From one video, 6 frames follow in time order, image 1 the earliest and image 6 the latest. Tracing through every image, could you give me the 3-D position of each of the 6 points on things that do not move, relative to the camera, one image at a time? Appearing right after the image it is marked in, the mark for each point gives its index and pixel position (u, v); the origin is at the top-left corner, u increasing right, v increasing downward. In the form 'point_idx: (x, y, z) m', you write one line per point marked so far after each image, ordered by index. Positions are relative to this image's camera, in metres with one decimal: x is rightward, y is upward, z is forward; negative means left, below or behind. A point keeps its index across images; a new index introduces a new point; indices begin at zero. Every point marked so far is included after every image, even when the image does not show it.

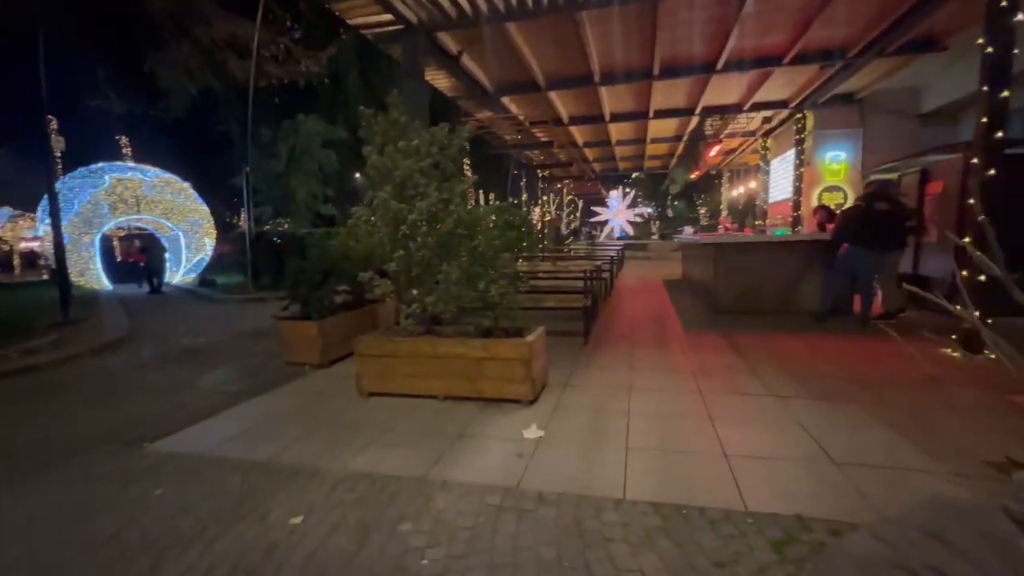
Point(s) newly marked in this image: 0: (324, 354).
0: (-3.2, -1.1, +7.6) m
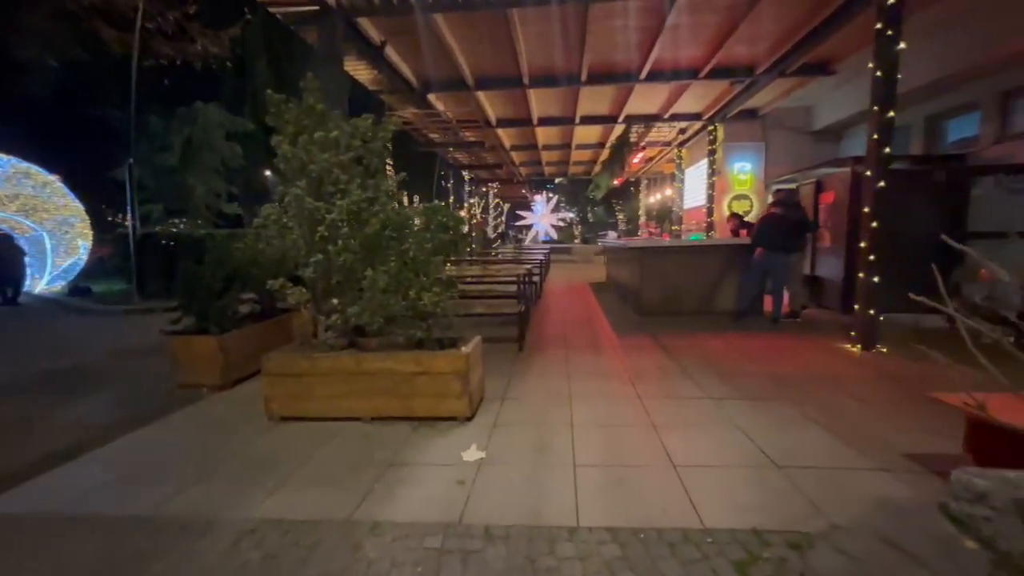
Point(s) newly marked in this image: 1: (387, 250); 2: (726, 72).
0: (-4.2, -1.3, +6.6) m
1: (-1.4, +0.4, +5.1) m
2: (+5.2, +5.3, +11.0) m
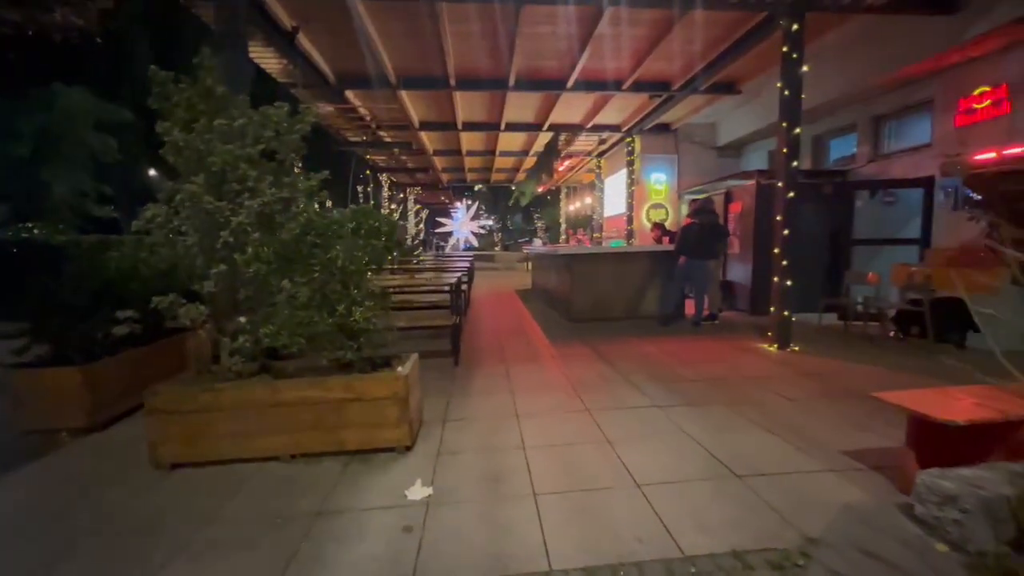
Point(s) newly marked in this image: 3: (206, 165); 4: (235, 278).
0: (-5.0, -1.5, +5.4) m
1: (-2.0, +0.3, +4.4) m
2: (+3.4, +5.1, +11.5) m
3: (-2.9, +1.2, +4.3) m
4: (-2.7, +0.1, +4.4) m
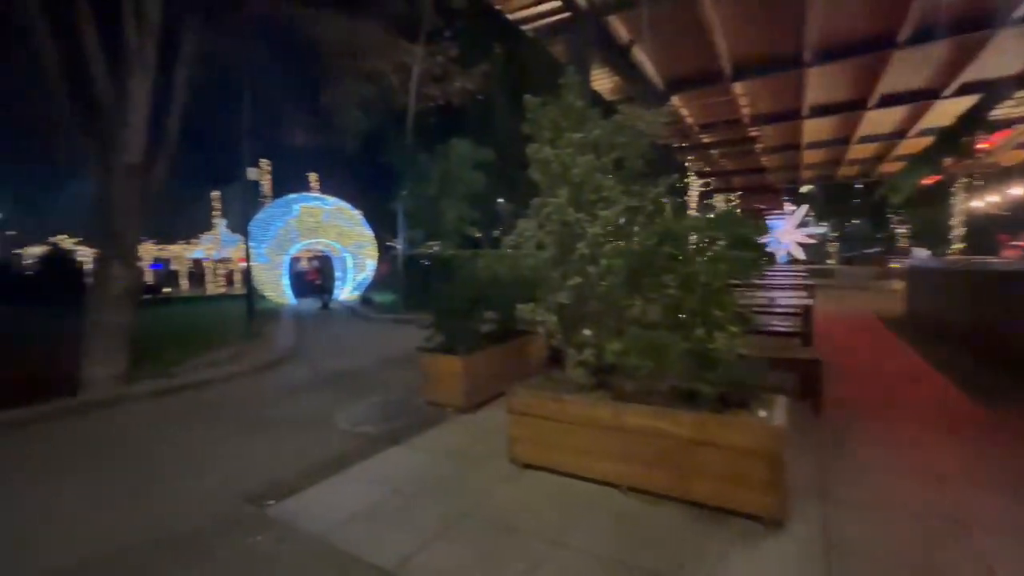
0: (-0.6, -1.6, +6.4) m
1: (+1.3, +0.1, +3.9) m
2: (+10.1, +4.5, +6.5) m
3: (+0.5, +1.1, +4.4) m
4: (+0.7, 0.0, +4.3) m
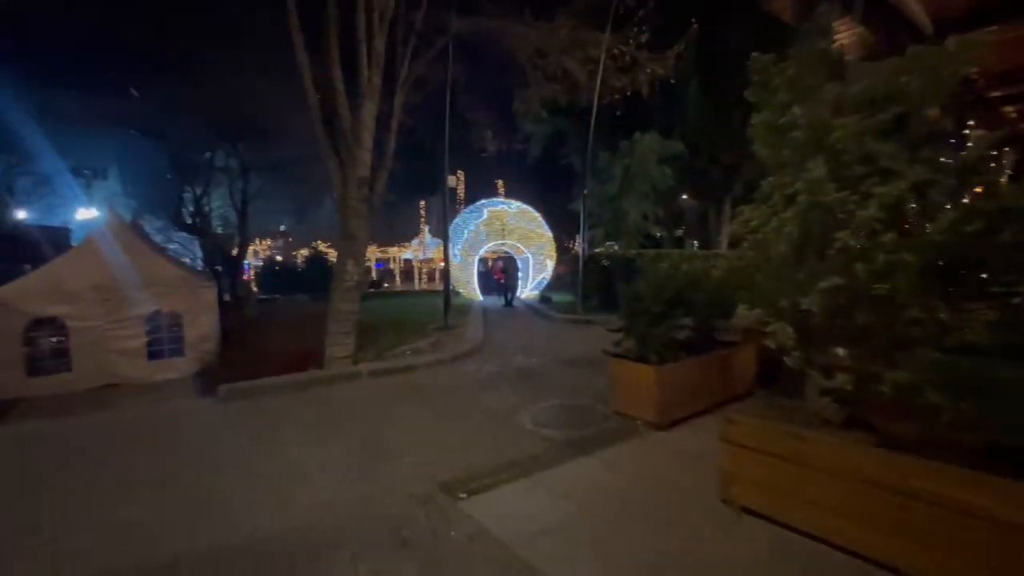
0: (+1.9, -1.6, +5.7) m
1: (+2.8, +0.1, +2.7) m
2: (+12.0, +4.2, +1.7) m
3: (+2.3, +1.0, +3.4) m
4: (+2.4, 0.0, +3.2) m
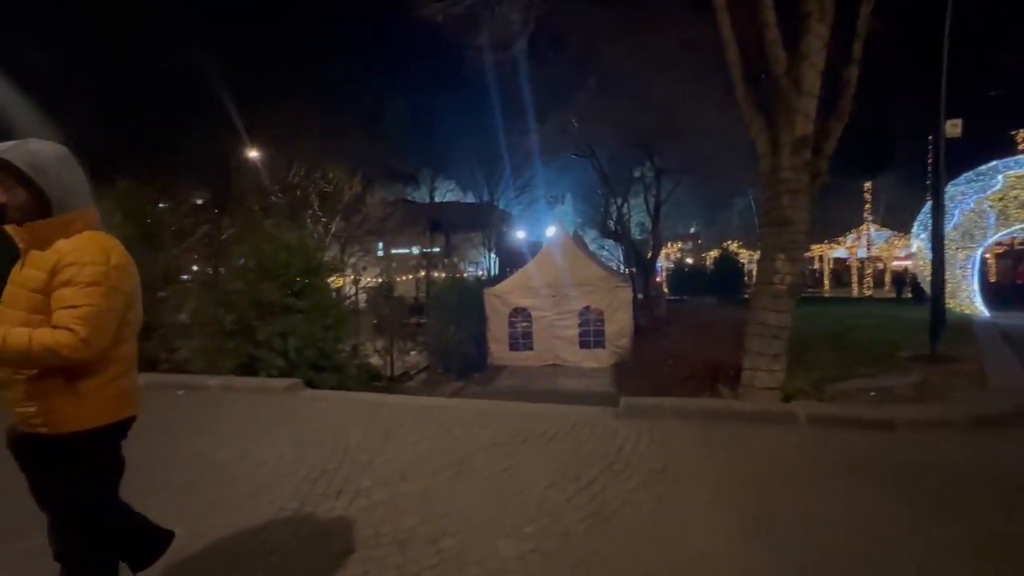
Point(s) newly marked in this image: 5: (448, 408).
0: (+4.8, -1.7, +0.5) m
1: (+3.1, 0.0, -2.2) m
2: (+8.6, +3.9, -9.8) m
3: (+3.3, +0.9, -1.4) m
4: (+3.2, -0.2, -1.6) m
5: (-1.0, -1.9, +7.0) m
